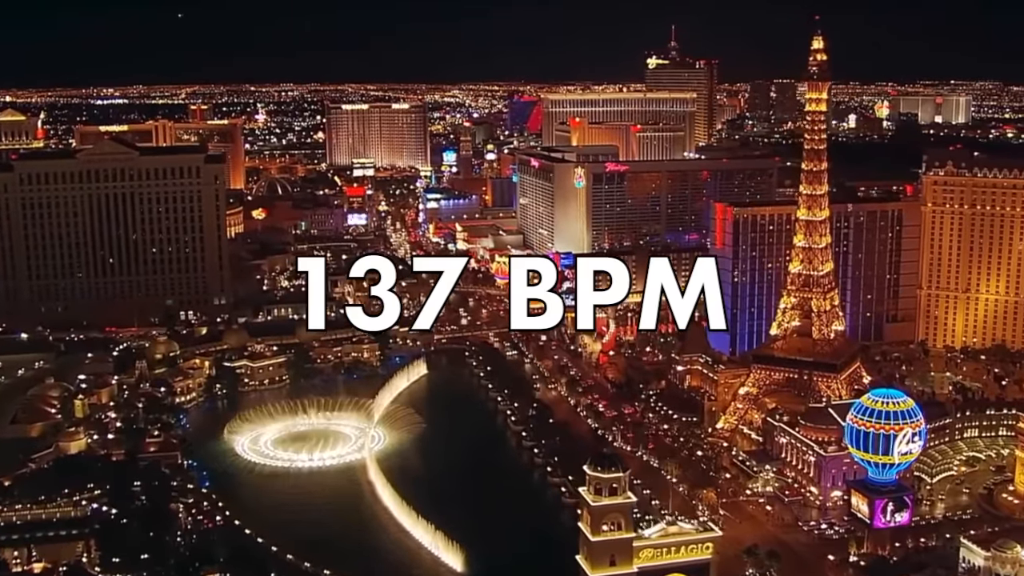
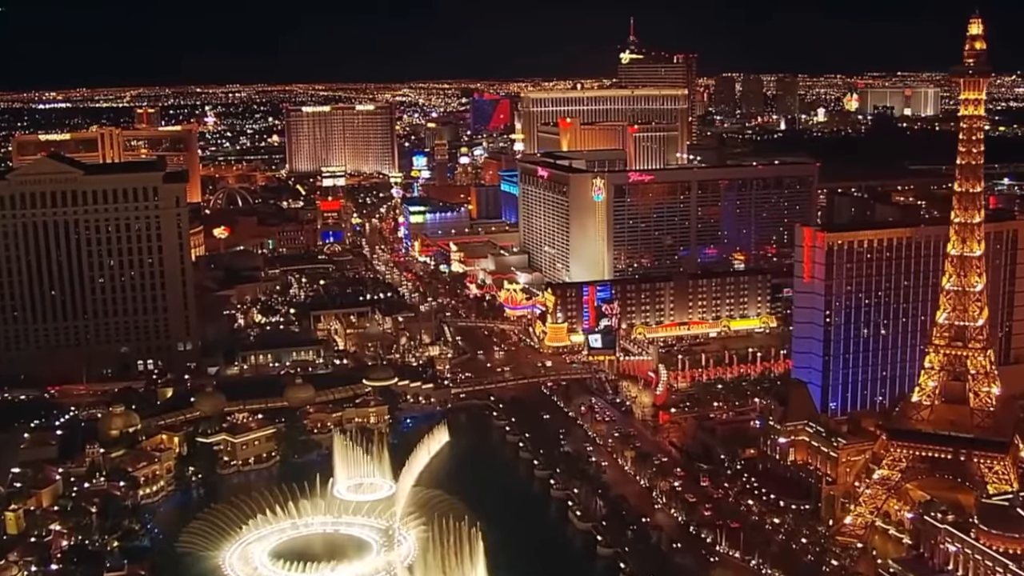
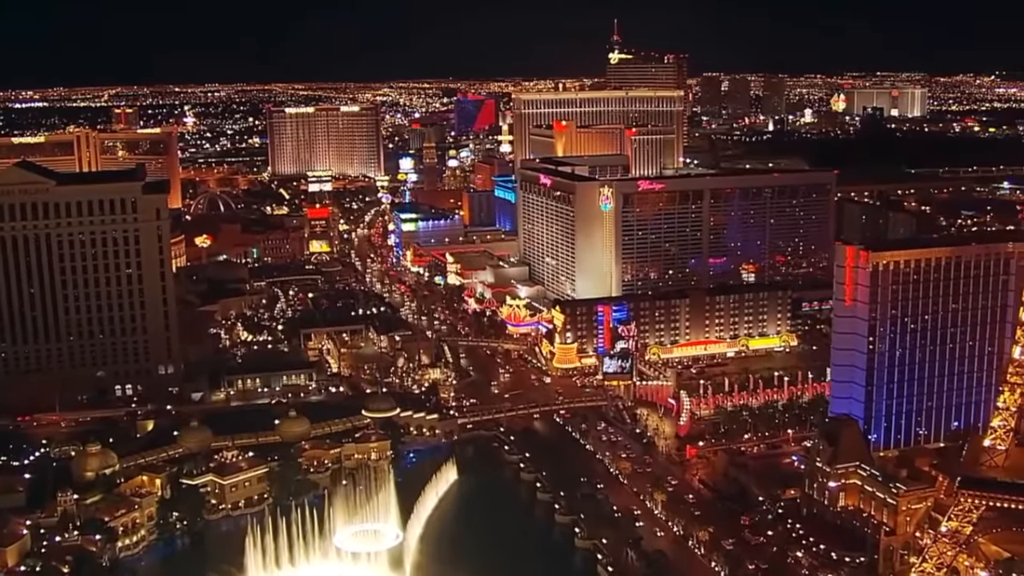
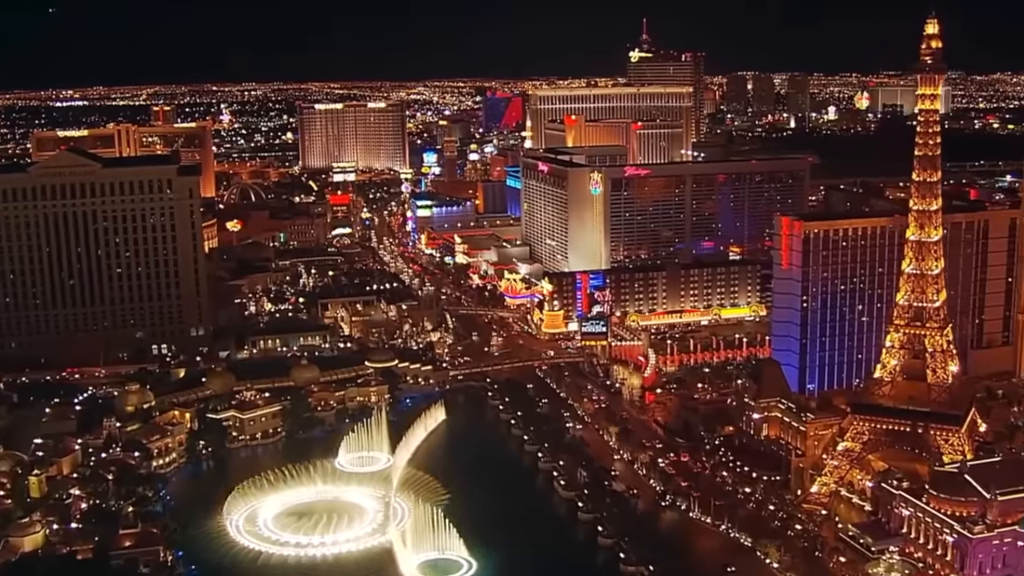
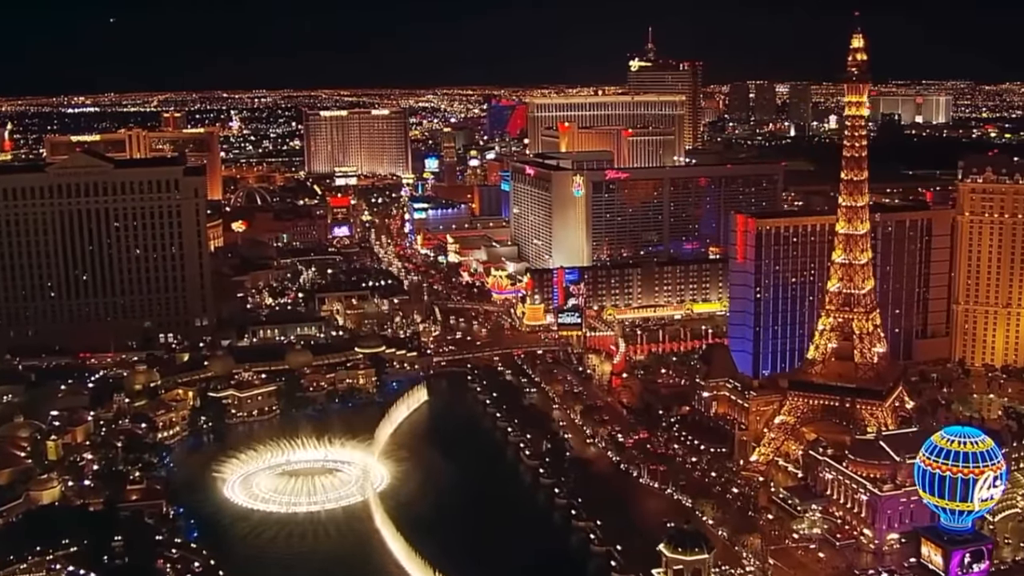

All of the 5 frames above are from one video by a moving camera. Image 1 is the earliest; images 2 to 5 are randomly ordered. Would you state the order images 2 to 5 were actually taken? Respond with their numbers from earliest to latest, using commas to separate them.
5, 4, 2, 3
